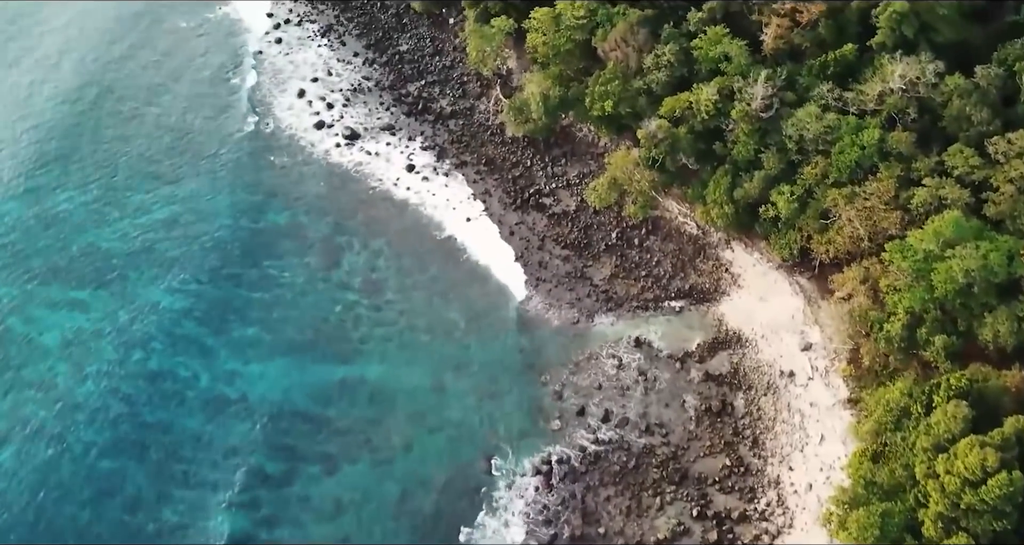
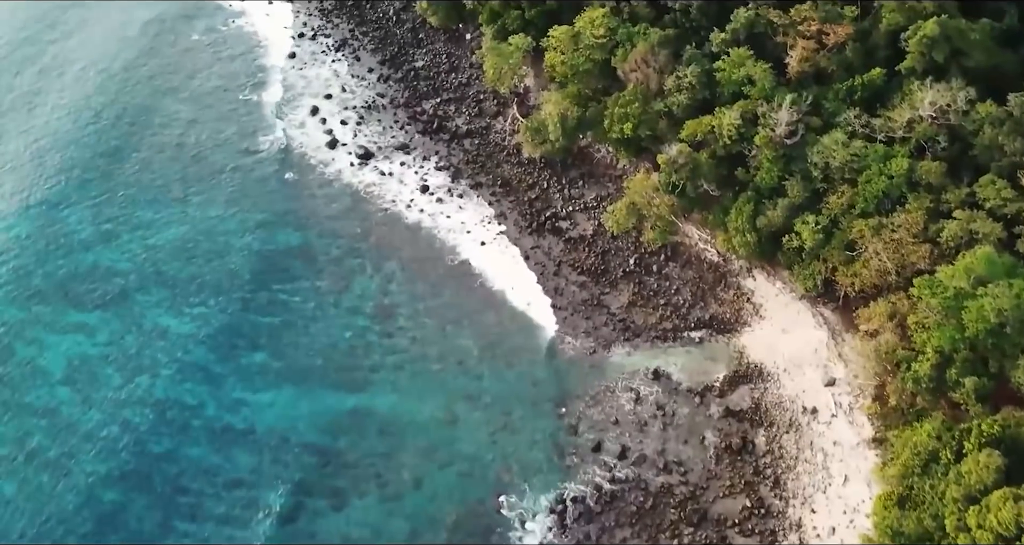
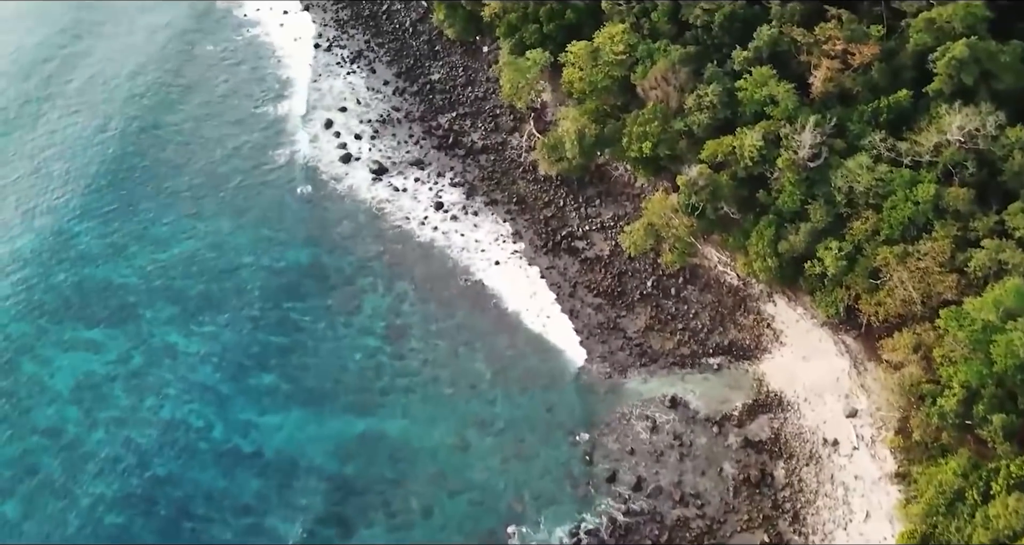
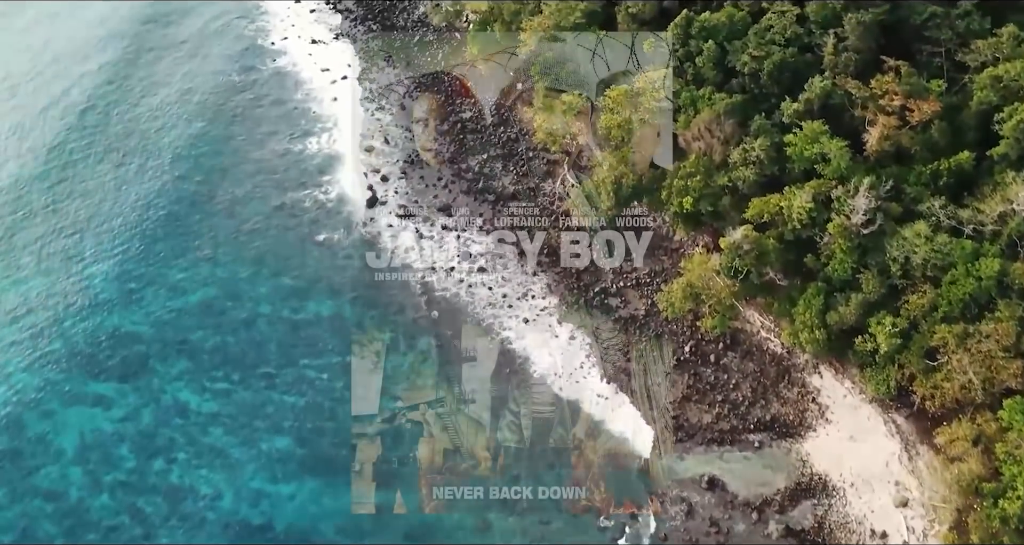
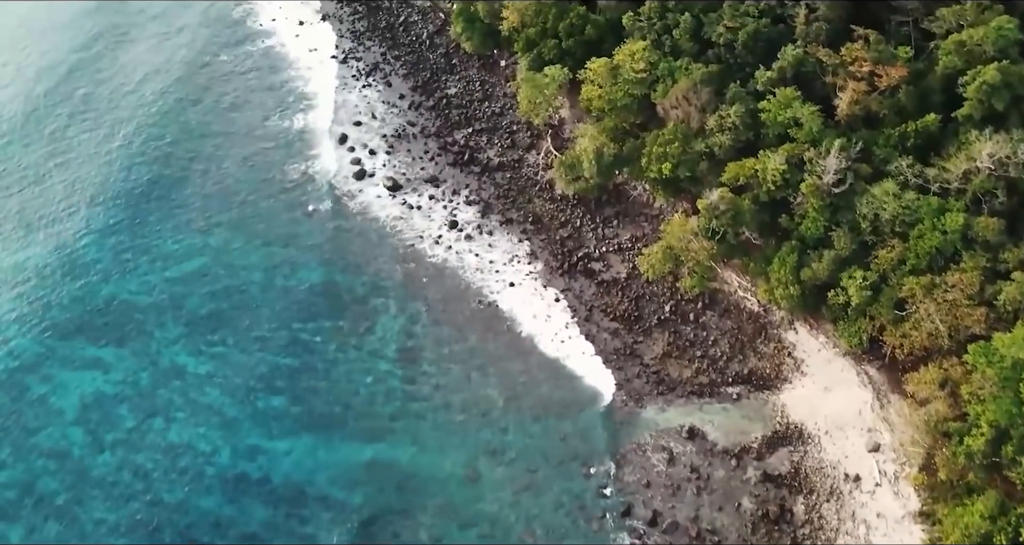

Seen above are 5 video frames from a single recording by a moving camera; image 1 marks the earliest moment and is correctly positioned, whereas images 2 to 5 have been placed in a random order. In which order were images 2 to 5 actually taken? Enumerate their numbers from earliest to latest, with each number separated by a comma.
2, 3, 5, 4
